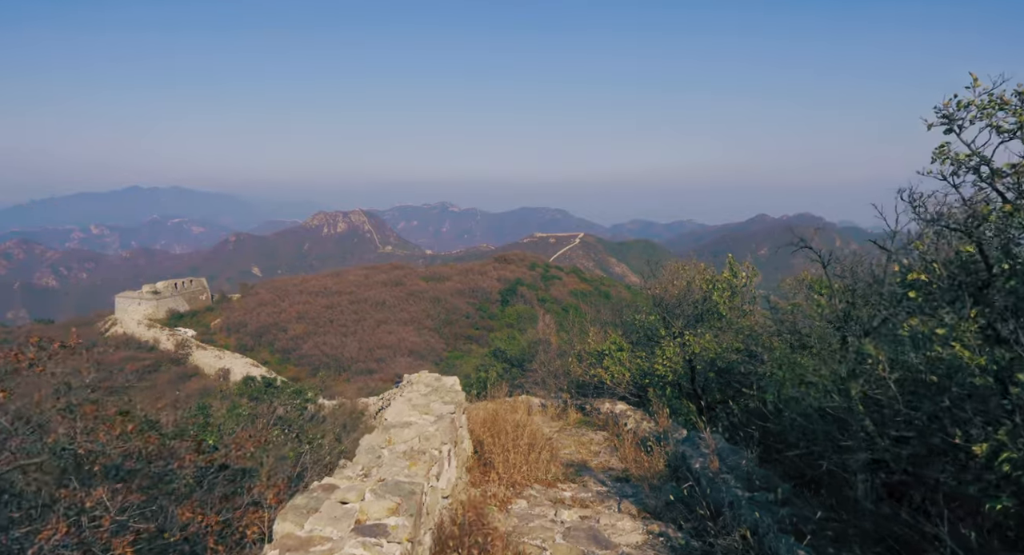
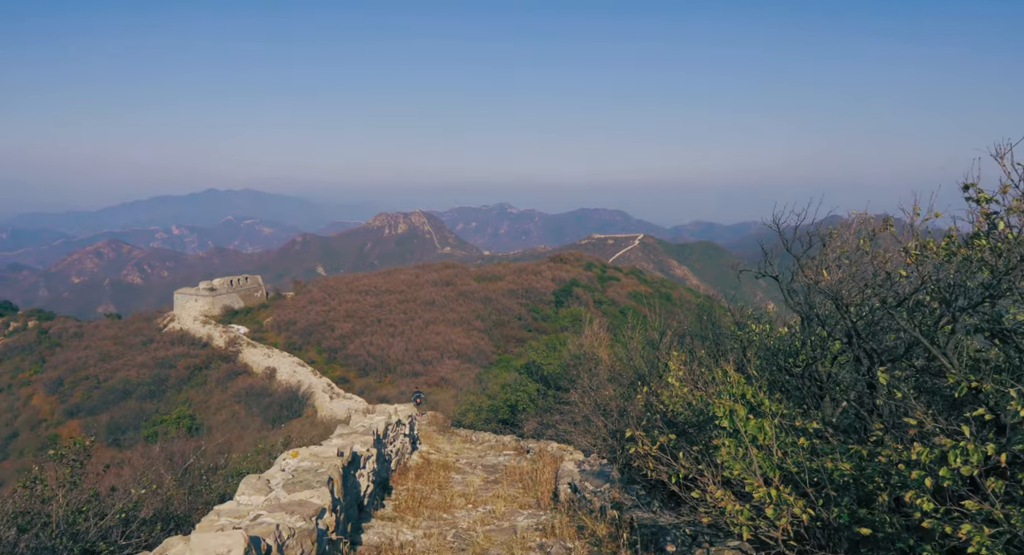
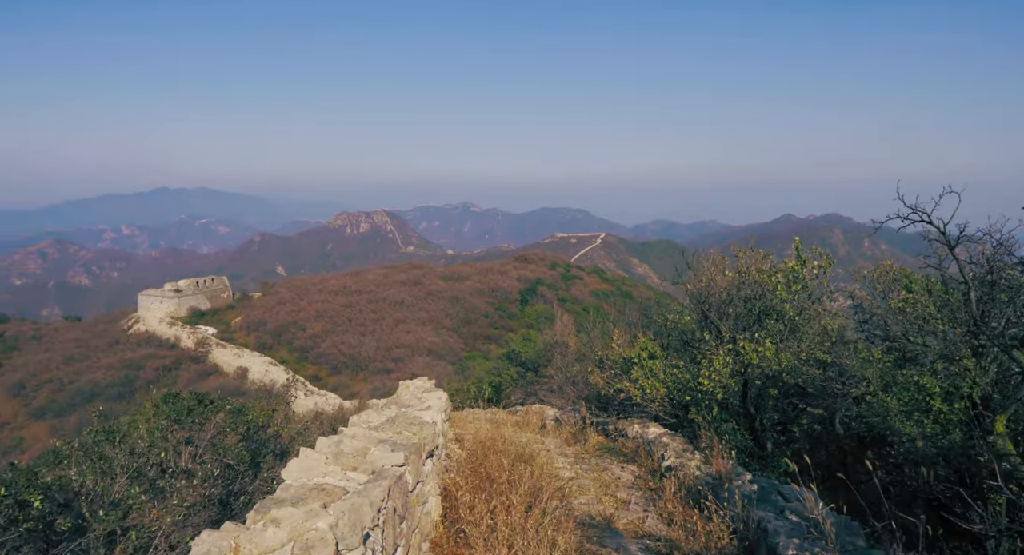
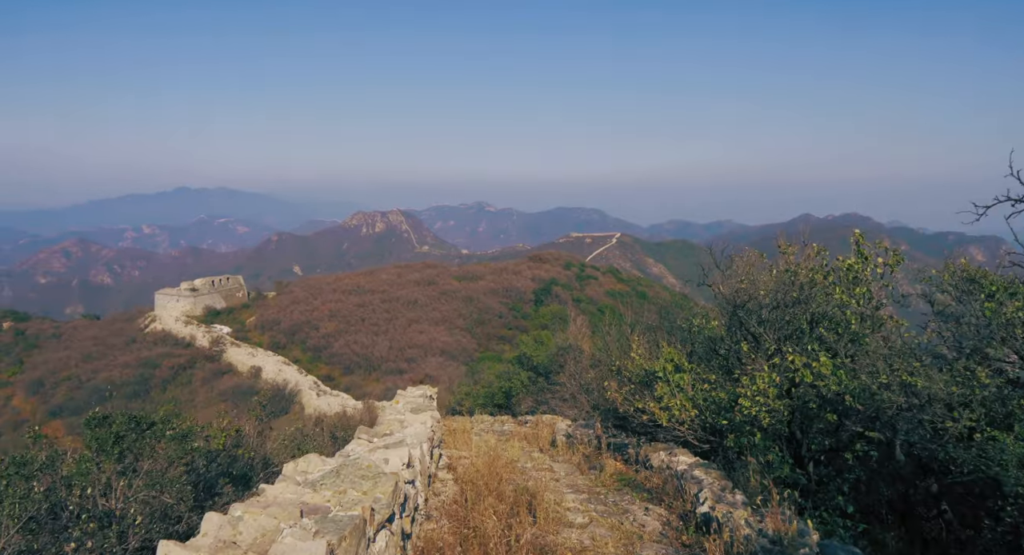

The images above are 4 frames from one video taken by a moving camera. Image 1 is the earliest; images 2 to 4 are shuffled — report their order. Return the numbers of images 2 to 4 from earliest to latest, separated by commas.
3, 4, 2
